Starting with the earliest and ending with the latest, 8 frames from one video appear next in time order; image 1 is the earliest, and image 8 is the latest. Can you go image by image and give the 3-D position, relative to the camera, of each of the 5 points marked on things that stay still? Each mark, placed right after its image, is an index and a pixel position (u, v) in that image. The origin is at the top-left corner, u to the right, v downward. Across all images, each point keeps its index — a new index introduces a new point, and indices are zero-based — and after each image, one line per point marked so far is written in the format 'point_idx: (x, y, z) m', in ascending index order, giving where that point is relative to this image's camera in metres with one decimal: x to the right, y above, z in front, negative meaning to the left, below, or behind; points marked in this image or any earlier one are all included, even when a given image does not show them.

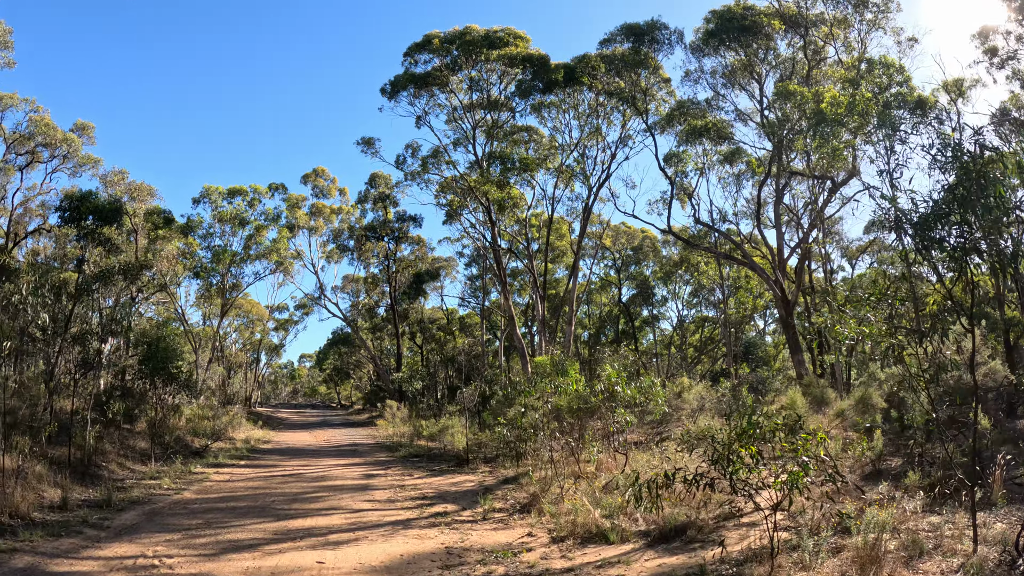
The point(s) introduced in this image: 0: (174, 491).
0: (-6.0, -3.7, +9.7) m
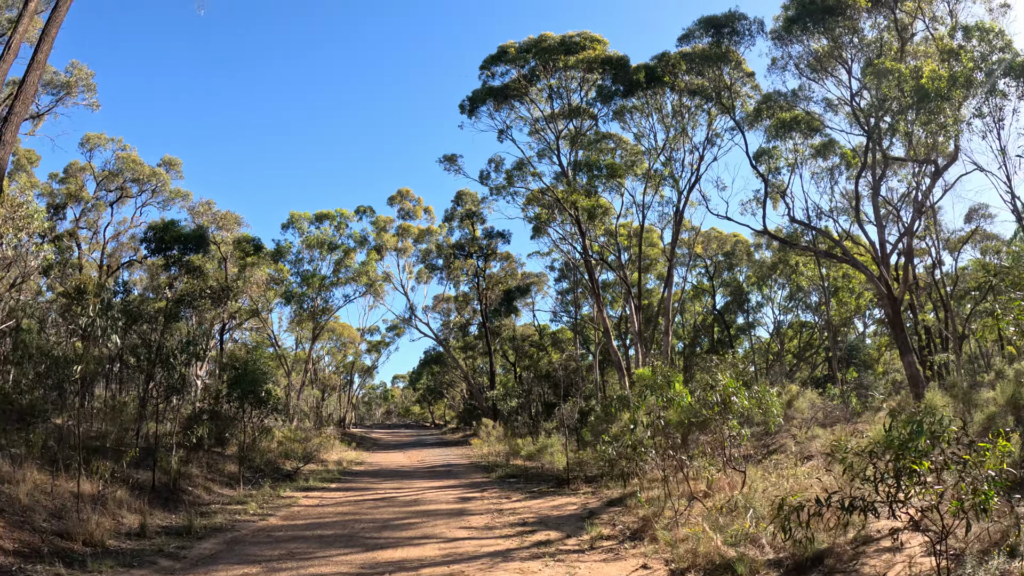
0: (-4.2, -4.1, +9.7) m
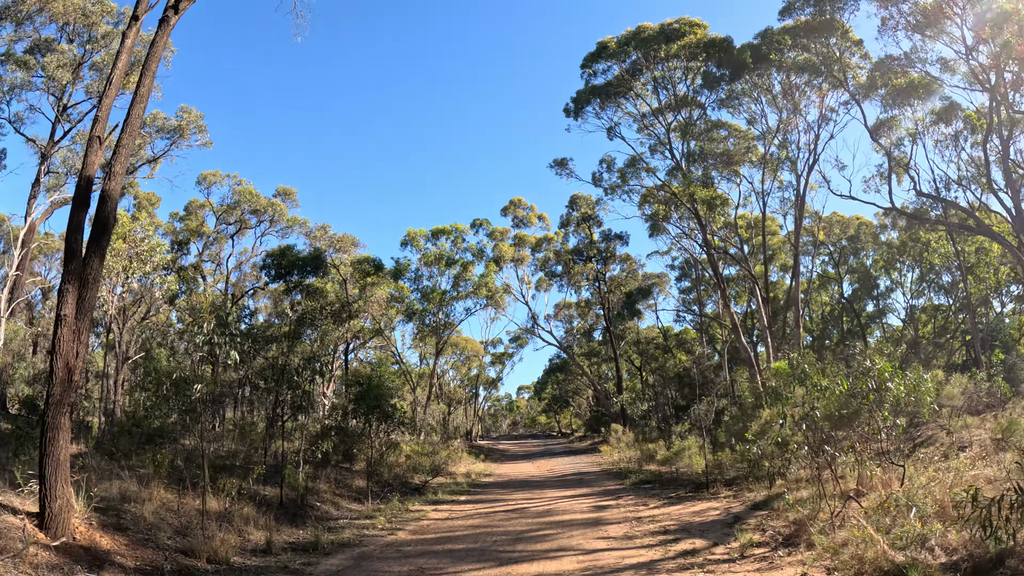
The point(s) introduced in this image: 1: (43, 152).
0: (-2.2, -4.4, +9.8) m
1: (-16.1, +4.8, +18.4) m
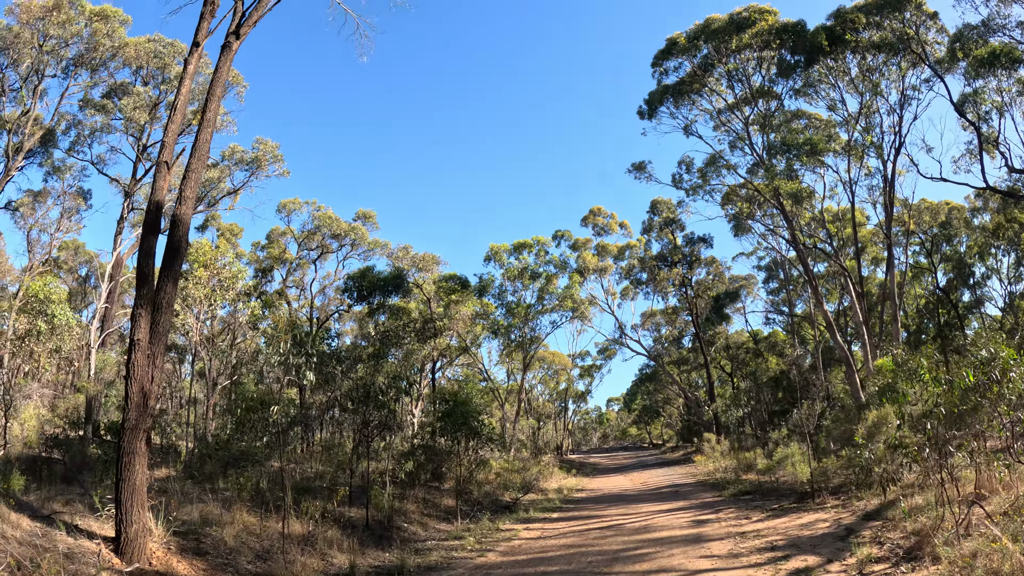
0: (-0.7, -4.8, +9.9) m
1: (-14.2, +3.4, +20.1) m
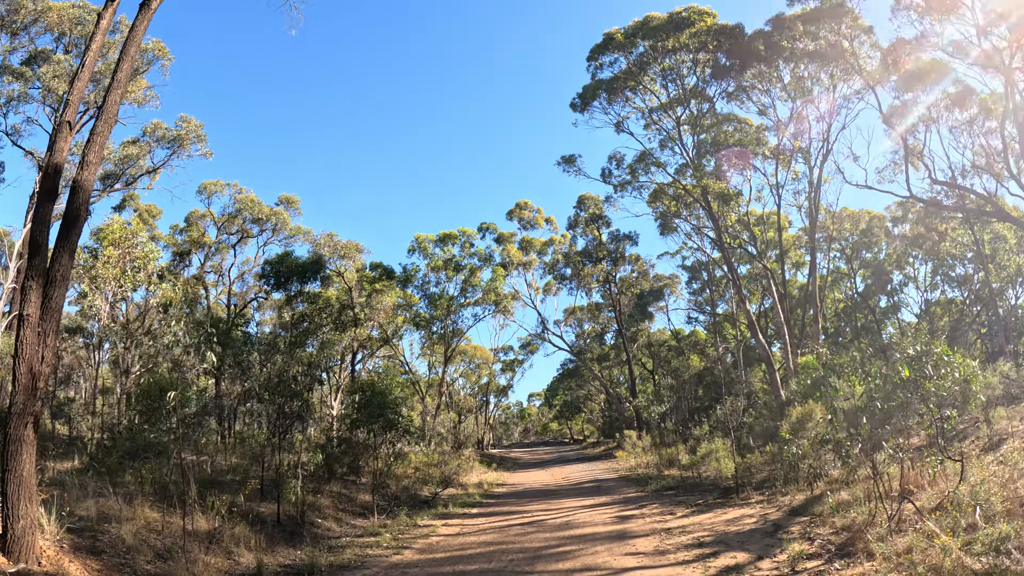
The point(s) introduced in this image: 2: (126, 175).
0: (-2.0, -4.5, +9.4) m
1: (-16.2, +4.4, +18.1) m
2: (-13.9, +4.2, +19.4) m
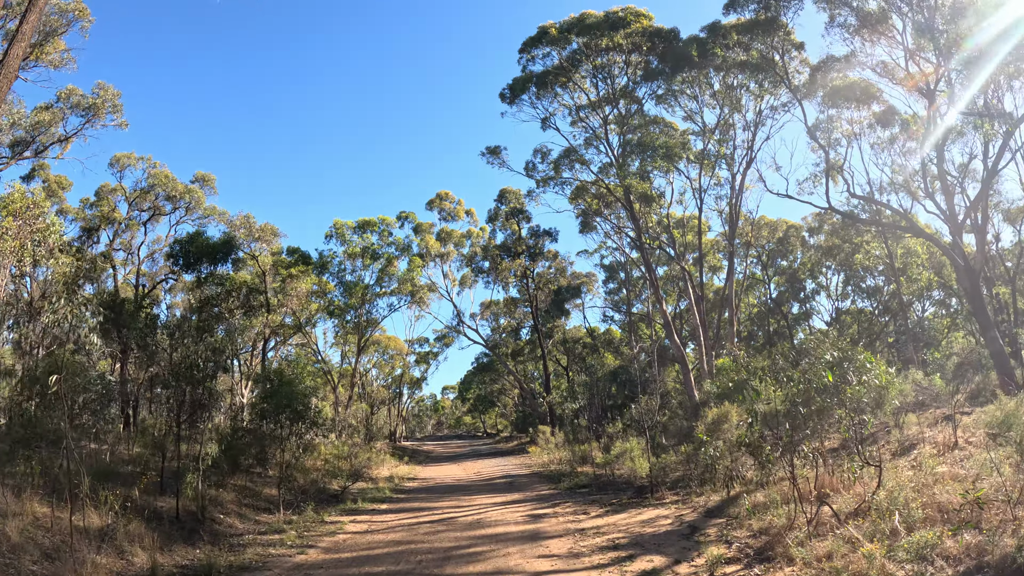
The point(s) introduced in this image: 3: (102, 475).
0: (-3.3, -4.2, +9.0) m
1: (-17.8, +5.3, +16.1) m
2: (-15.7, +5.1, +17.6) m
3: (-7.5, -3.5, +10.0) m
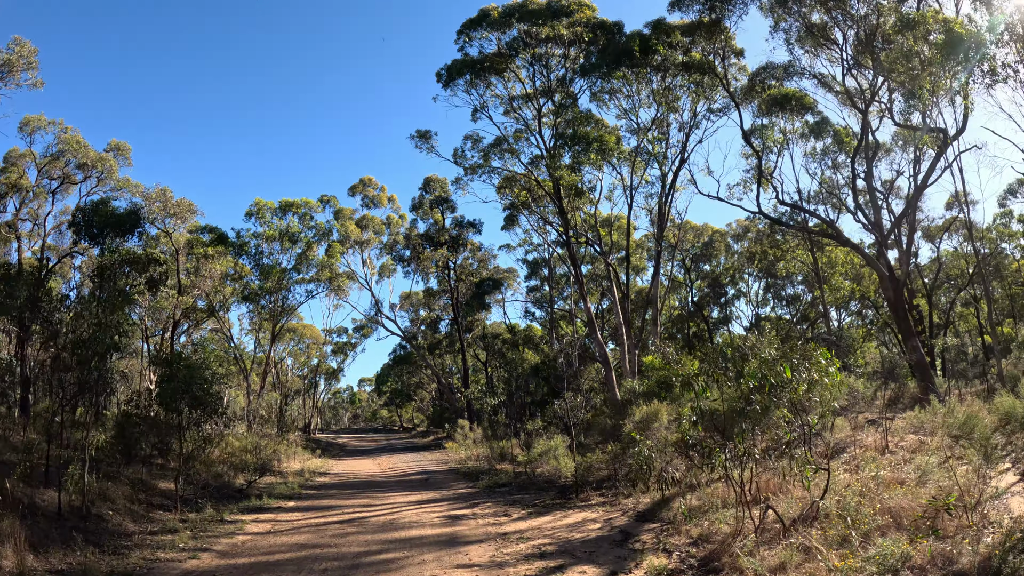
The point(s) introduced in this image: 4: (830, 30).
0: (-4.4, -3.8, +8.2) m
1: (-19.1, +6.5, +13.6) m
2: (-17.2, +6.2, +15.3) m
3: (-8.7, -2.9, +8.8) m
4: (+8.8, +7.1, +14.9) m
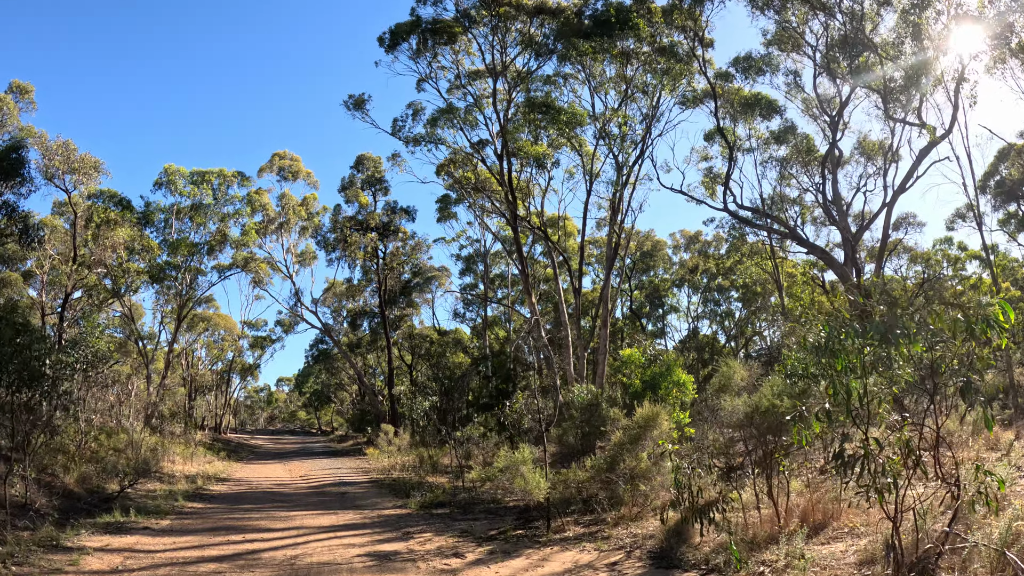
0: (-5.1, -3.2, +6.1) m
1: (-19.7, +7.9, +9.9) m
2: (-18.0, +7.5, +11.8) m
3: (-9.4, -2.0, +6.2) m
4: (+7.8, +6.9, +14.5) m
